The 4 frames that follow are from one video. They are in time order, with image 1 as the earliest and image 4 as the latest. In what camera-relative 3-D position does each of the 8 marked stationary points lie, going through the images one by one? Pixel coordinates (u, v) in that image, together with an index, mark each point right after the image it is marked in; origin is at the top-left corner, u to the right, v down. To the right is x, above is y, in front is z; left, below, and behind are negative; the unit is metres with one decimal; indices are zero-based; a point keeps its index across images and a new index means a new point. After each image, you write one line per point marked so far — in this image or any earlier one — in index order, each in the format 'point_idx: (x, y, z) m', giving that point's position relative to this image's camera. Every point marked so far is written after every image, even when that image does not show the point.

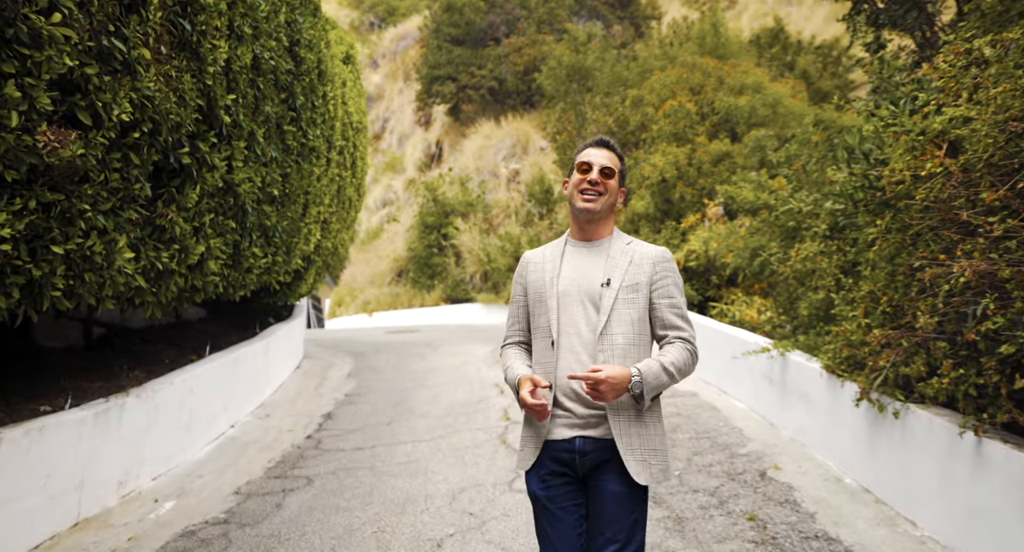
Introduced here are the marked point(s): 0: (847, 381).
0: (+2.2, -0.7, +5.1) m
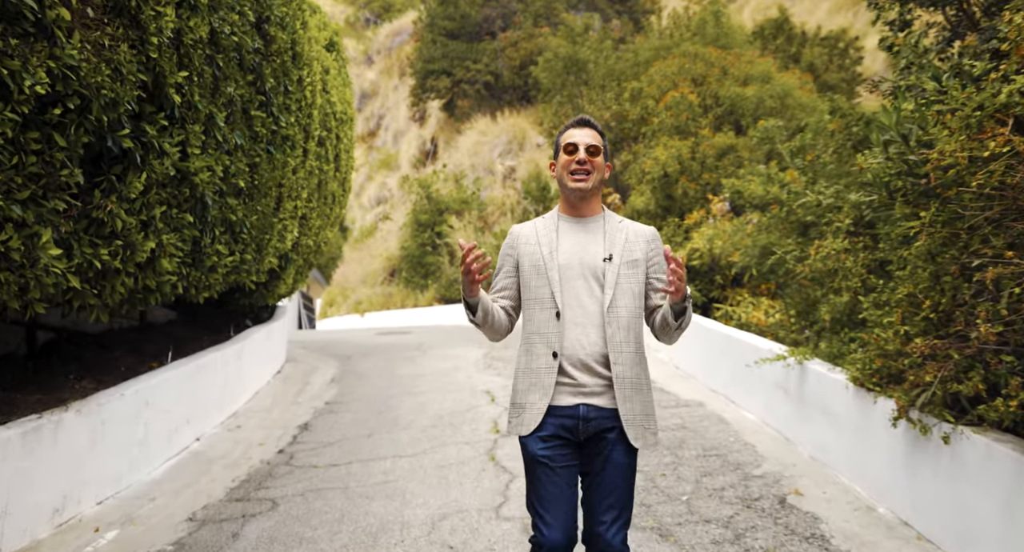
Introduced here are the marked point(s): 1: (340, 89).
0: (+2.1, -0.7, +4.5) m
1: (-2.7, +2.9, +12.1) m
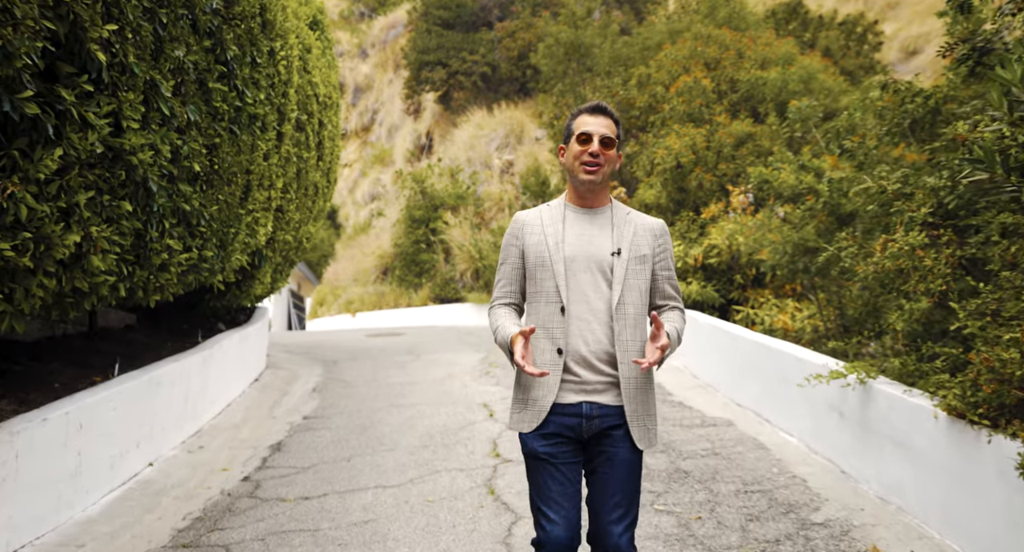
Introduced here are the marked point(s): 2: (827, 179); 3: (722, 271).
0: (+2.2, -0.7, +3.5) m
1: (-2.7, +3.0, +11.1) m
2: (+2.9, +0.9, +7.1) m
3: (+2.9, +0.1, +10.8) m
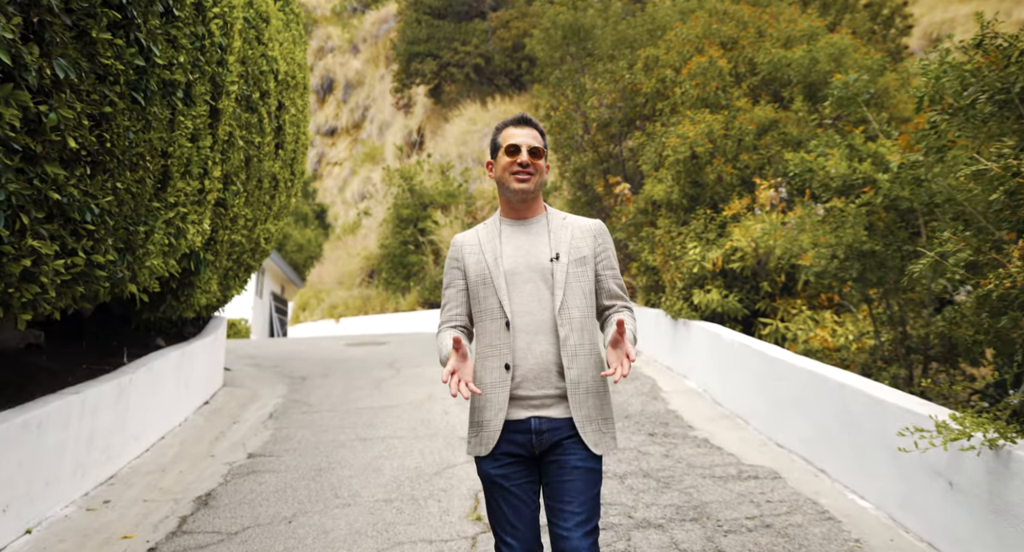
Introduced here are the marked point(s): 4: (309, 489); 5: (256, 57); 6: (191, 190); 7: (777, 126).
0: (+2.1, -0.8, +2.0) m
1: (-2.8, +2.9, +9.6) m
2: (+2.8, +0.8, +5.6) m
3: (+2.8, 0.0, +9.4) m
4: (-1.6, -1.7, +6.0) m
5: (-2.6, +2.2, +7.9) m
6: (-2.6, +0.7, +6.1) m
7: (+3.5, +2.0, +10.3) m
